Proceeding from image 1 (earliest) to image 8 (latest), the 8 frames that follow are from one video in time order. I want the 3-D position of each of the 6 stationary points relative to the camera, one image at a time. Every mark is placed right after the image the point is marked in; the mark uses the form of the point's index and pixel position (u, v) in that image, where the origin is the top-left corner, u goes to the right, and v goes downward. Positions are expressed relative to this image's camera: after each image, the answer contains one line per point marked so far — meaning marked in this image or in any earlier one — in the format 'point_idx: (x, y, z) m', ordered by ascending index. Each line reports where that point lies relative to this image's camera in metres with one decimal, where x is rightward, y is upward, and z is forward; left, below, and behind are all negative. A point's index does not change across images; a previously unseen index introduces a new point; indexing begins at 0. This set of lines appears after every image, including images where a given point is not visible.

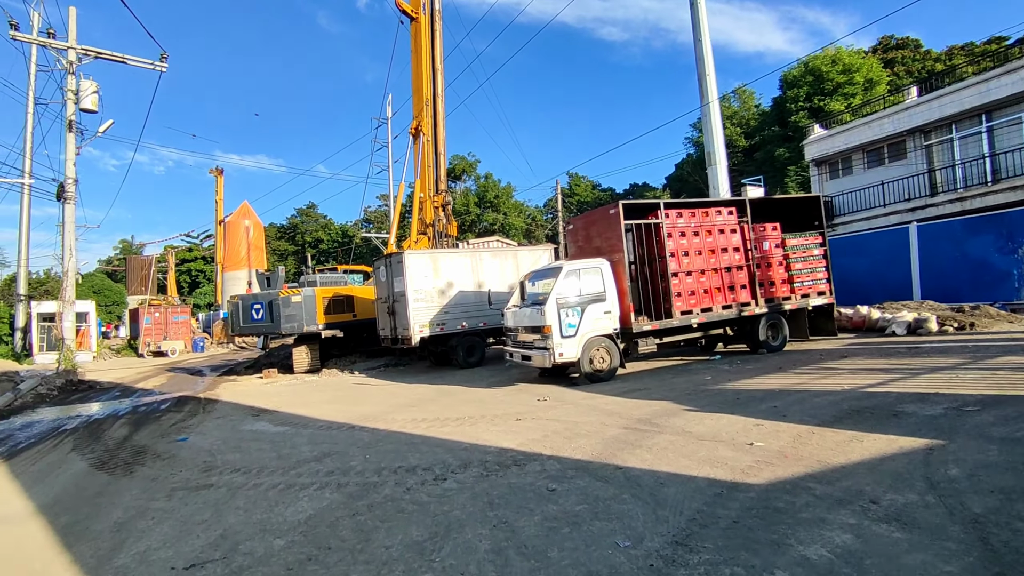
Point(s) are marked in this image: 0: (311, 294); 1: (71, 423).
0: (-6.0, -0.2, +17.7) m
1: (-8.2, -2.5, +11.0) m
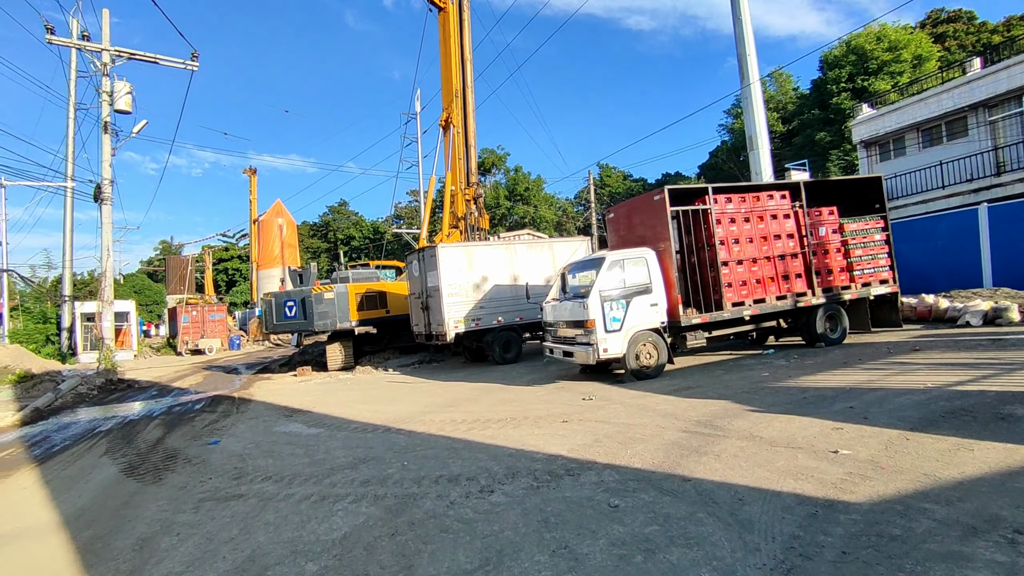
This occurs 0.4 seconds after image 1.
0: (-4.9, -0.1, +17.5) m
1: (-7.5, -2.5, +10.9) m
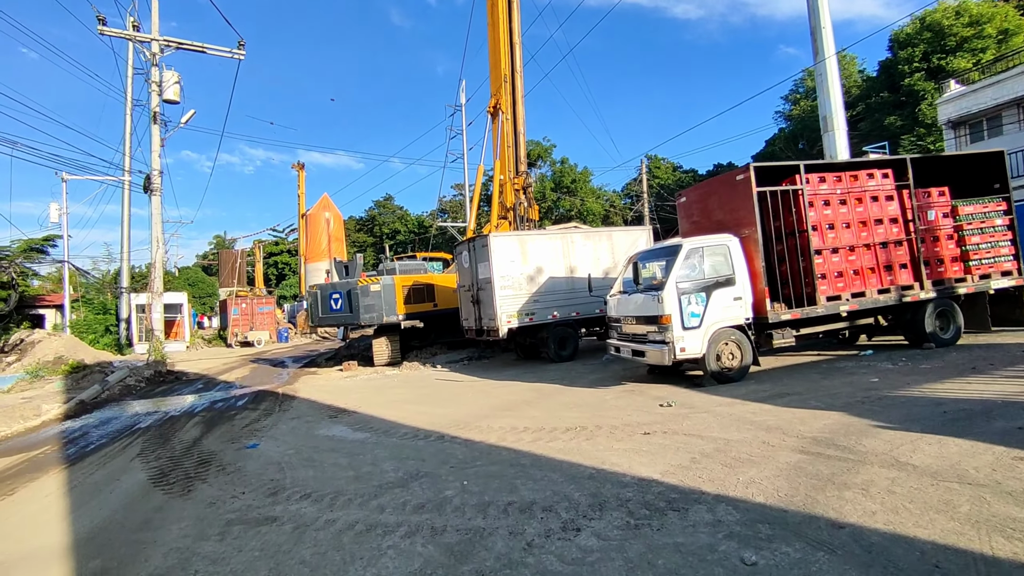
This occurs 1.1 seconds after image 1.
0: (-3.4, +0.2, +16.8) m
1: (-6.4, -2.3, +10.4) m
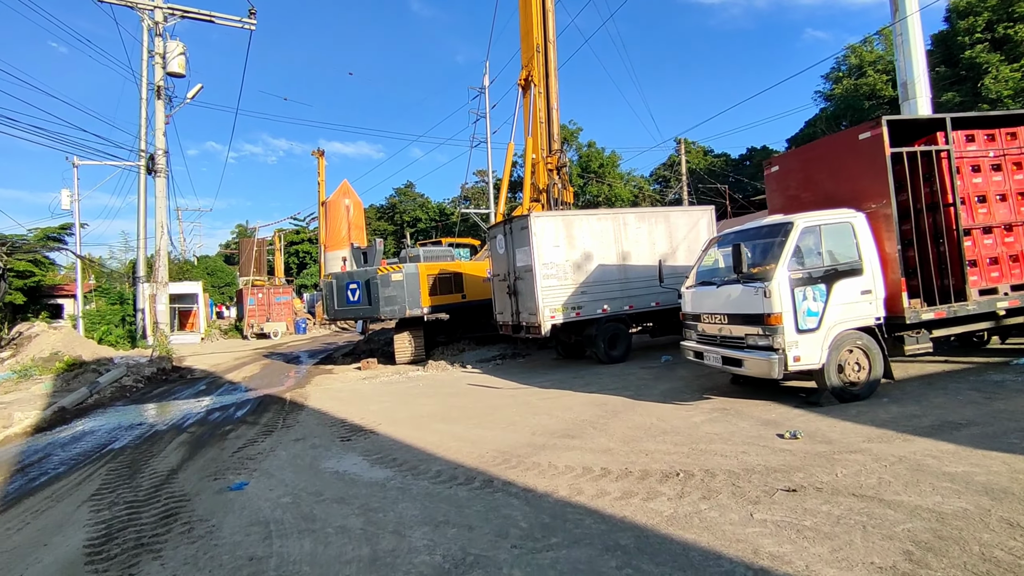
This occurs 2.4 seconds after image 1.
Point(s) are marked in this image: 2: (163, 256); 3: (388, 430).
0: (-2.5, +0.4, +14.9) m
1: (-5.7, -2.2, +8.7) m
2: (-11.2, +1.0, +18.9) m
3: (-1.6, -1.8, +7.6) m
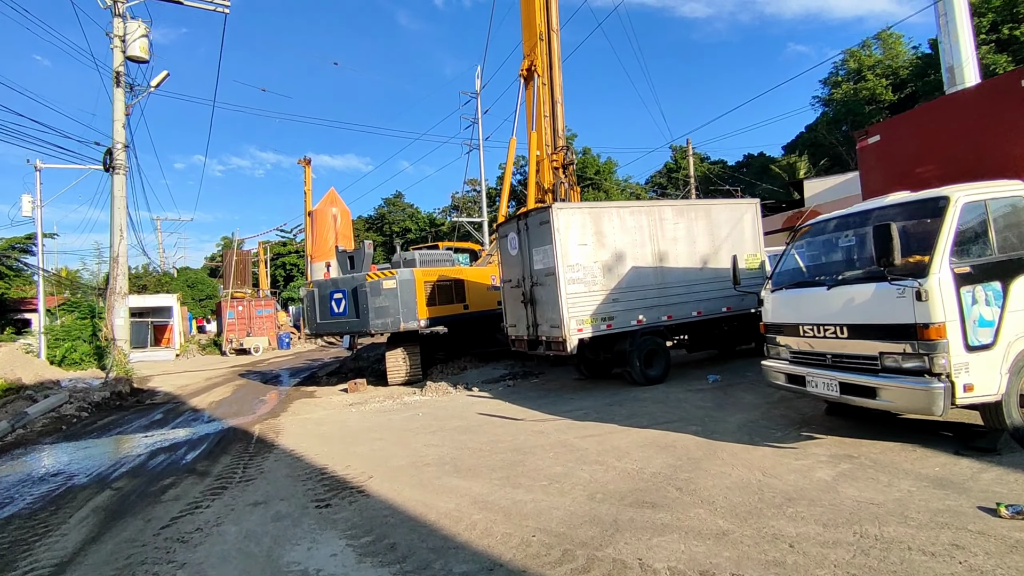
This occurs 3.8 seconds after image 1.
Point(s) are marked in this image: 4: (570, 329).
0: (-2.2, +0.2, +12.8) m
1: (-5.3, -2.3, +6.5) m
2: (-11.0, +0.7, +16.7) m
3: (-1.2, -1.9, +5.5) m
4: (+0.9, -0.7, +9.5) m
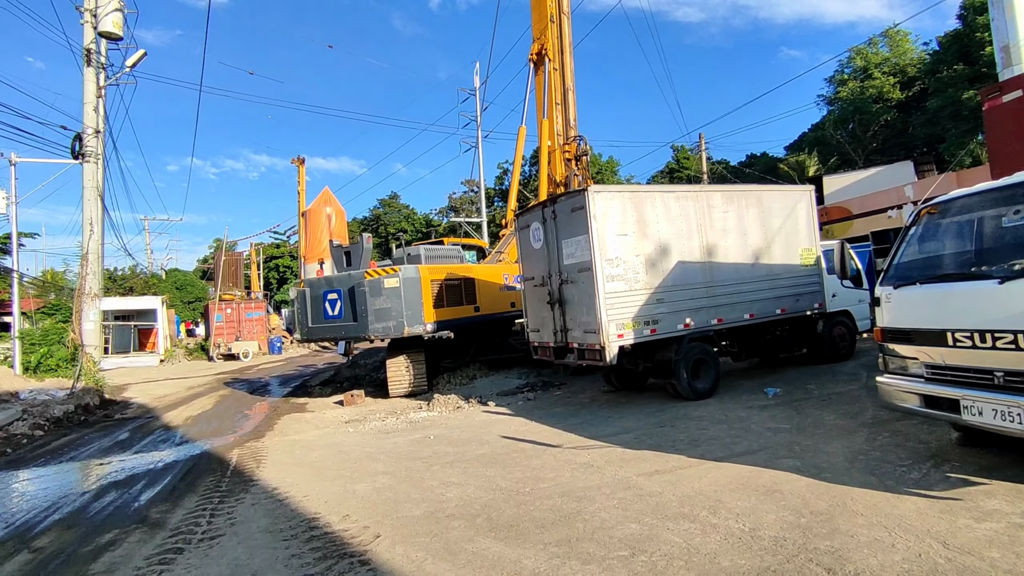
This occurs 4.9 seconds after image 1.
0: (-1.9, +0.2, +11.3) m
1: (-4.9, -2.2, +4.9) m
2: (-10.7, +0.7, +15.1) m
3: (-0.8, -1.8, +4.0) m
4: (+1.3, -0.6, +8.0) m
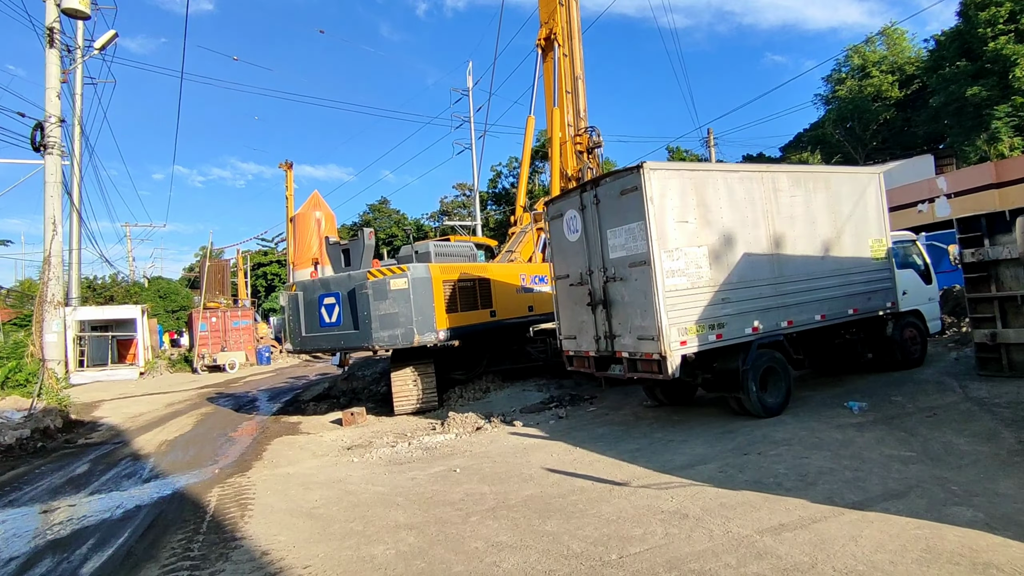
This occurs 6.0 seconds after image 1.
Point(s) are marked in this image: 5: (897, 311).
0: (-1.5, +0.2, +9.9) m
1: (-4.3, -2.2, +3.4) m
2: (-10.4, +0.5, +13.4) m
3: (-0.3, -1.8, +2.6) m
4: (+1.8, -0.6, +6.6) m
5: (+6.0, -0.4, +9.2) m
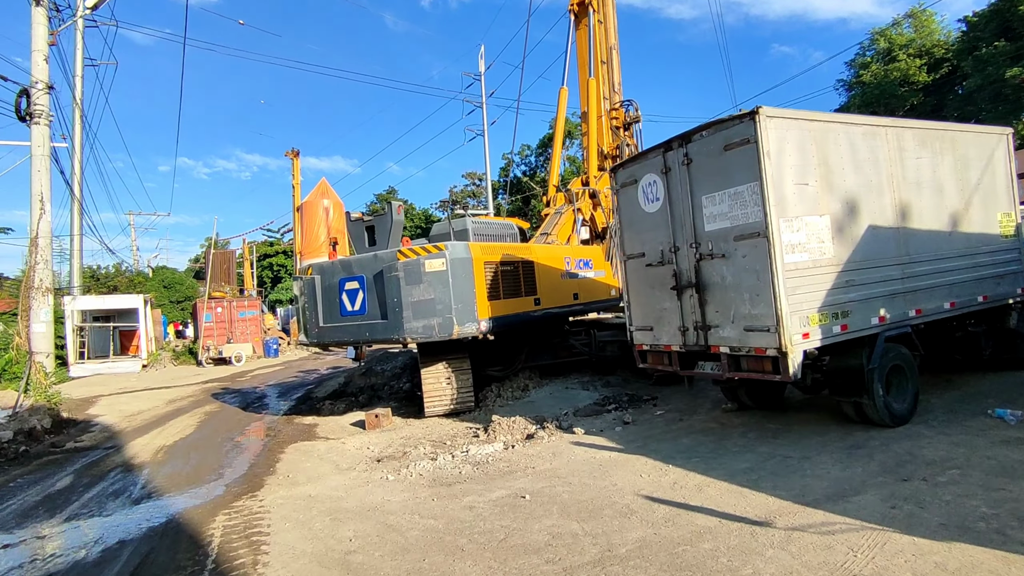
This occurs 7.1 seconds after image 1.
0: (-0.7, +0.4, +8.5) m
1: (-3.7, -2.0, +2.1) m
2: (-9.6, +0.8, +12.1) m
3: (+0.4, -1.6, +1.2) m
4: (+2.5, -0.4, +5.2) m
5: (+6.7, -0.1, +7.8) m
